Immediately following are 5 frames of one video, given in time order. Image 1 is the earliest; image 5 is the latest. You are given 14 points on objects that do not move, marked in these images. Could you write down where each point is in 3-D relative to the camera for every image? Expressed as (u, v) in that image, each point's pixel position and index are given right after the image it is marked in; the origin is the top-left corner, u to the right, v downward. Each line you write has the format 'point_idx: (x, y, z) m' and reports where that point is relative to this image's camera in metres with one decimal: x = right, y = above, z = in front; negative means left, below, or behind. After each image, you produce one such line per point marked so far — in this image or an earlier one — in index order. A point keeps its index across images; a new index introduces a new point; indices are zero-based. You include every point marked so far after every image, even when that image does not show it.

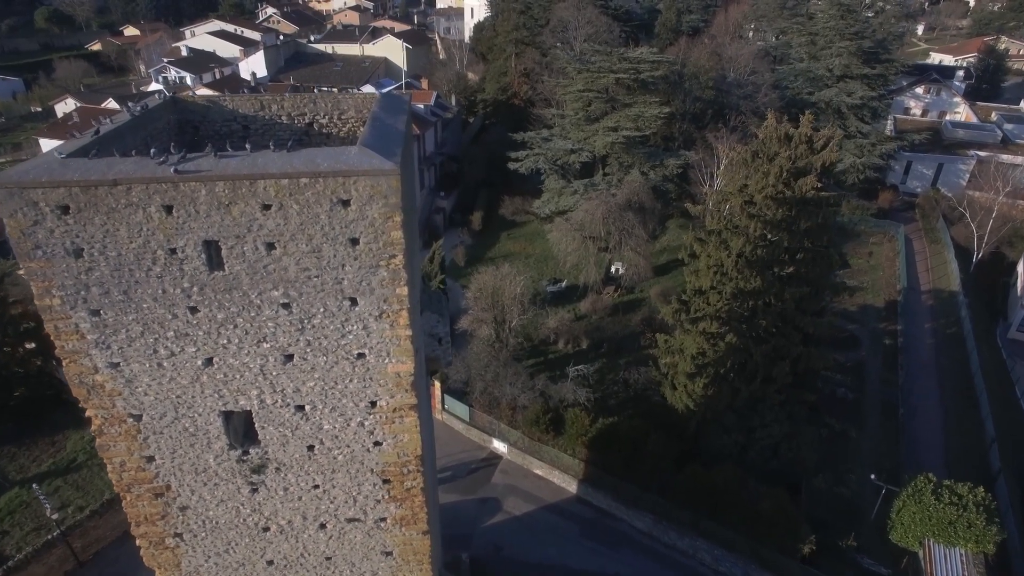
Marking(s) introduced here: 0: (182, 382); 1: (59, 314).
0: (-3.0, -0.9, +5.7) m
1: (-3.9, -0.2, +5.3) m
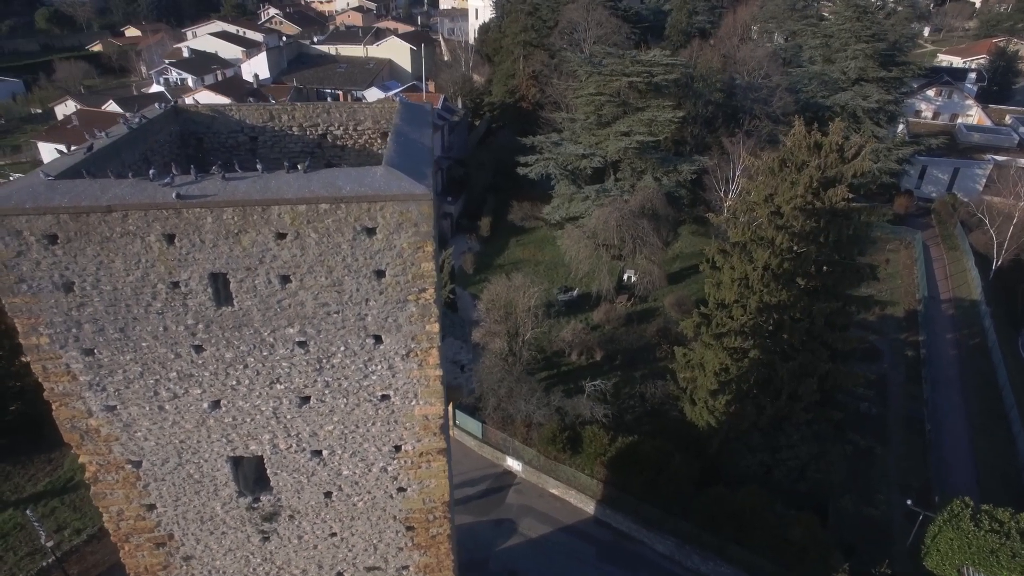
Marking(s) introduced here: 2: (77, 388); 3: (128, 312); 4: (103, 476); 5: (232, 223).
0: (-2.7, -1.2, +5.1) m
1: (-3.5, -0.5, +4.7) m
2: (-3.4, -0.8, +4.9) m
3: (-2.9, -0.2, +4.6) m
4: (-3.5, -1.6, +5.3) m
5: (-1.9, +0.5, +4.3) m
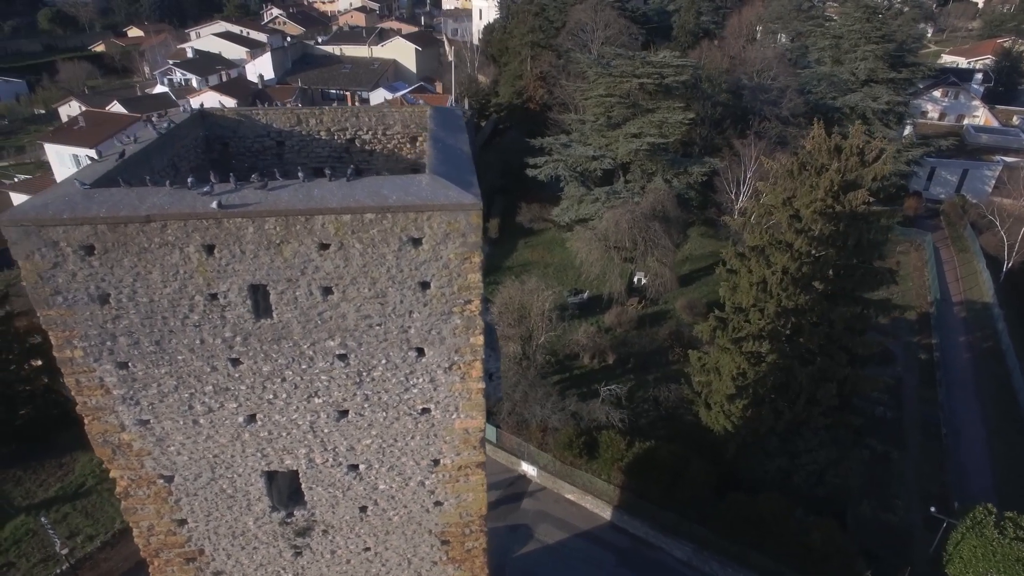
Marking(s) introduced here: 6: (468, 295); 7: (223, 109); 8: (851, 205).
0: (-2.4, -1.2, +5.0) m
1: (-3.2, -0.6, +4.6) m
2: (-3.1, -0.9, +4.8) m
3: (-2.5, -0.3, +4.5) m
4: (-3.2, -1.7, +5.2) m
5: (-1.6, +0.4, +4.2) m
6: (-0.3, 0.0, +4.4) m
7: (-3.0, +1.9, +6.4) m
8: (+6.9, +1.7, +12.6) m
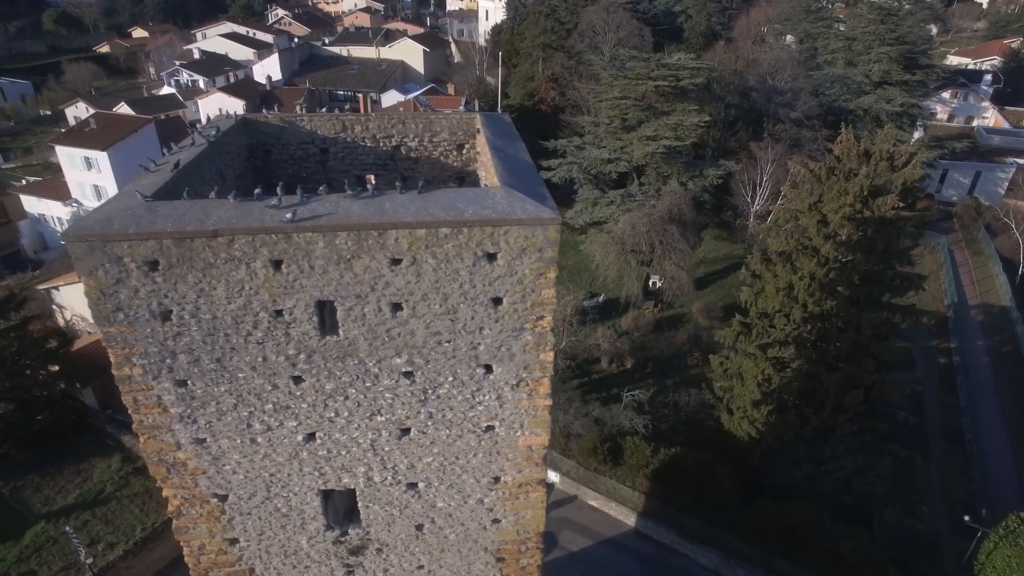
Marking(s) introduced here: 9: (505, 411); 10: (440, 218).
0: (-1.8, -1.3, +4.9) m
1: (-2.7, -0.7, +4.5) m
2: (-2.6, -1.0, +4.6) m
3: (-2.0, -0.4, +4.4) m
4: (-2.6, -1.8, +5.0) m
5: (-1.1, +0.3, +4.0) m
6: (+0.2, -0.2, +4.3) m
7: (-2.5, +1.8, +6.3) m
8: (+7.4, +1.6, +12.5) m
9: (-0.1, -0.9, +4.7) m
10: (-0.5, +0.4, +3.9) m
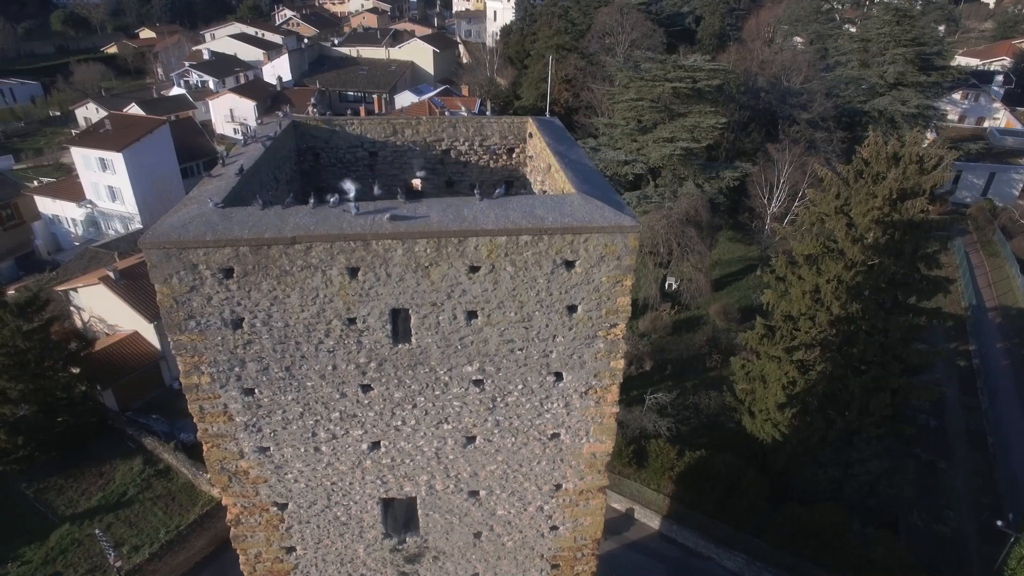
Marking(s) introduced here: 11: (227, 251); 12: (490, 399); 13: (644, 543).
0: (-1.3, -1.4, +4.8) m
1: (-2.2, -0.7, +4.4) m
2: (-2.1, -1.0, +4.6) m
3: (-1.5, -0.4, +4.3) m
4: (-2.1, -1.8, +5.0) m
5: (-0.6, +0.2, +4.0) m
6: (+0.7, -0.2, +4.3) m
7: (-2.0, +1.7, +6.3) m
8: (+8.0, +1.5, +12.4) m
9: (+0.5, -1.0, +4.7) m
10: (+0.1, +0.4, +3.9) m
11: (-1.8, +0.2, +4.0) m
12: (-0.2, -0.8, +4.6) m
13: (+2.8, -5.3, +12.8) m
